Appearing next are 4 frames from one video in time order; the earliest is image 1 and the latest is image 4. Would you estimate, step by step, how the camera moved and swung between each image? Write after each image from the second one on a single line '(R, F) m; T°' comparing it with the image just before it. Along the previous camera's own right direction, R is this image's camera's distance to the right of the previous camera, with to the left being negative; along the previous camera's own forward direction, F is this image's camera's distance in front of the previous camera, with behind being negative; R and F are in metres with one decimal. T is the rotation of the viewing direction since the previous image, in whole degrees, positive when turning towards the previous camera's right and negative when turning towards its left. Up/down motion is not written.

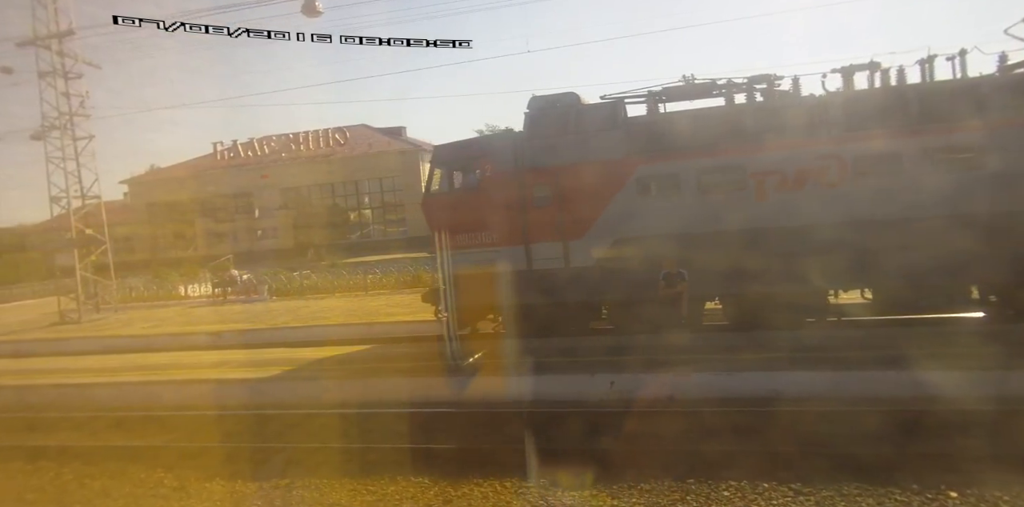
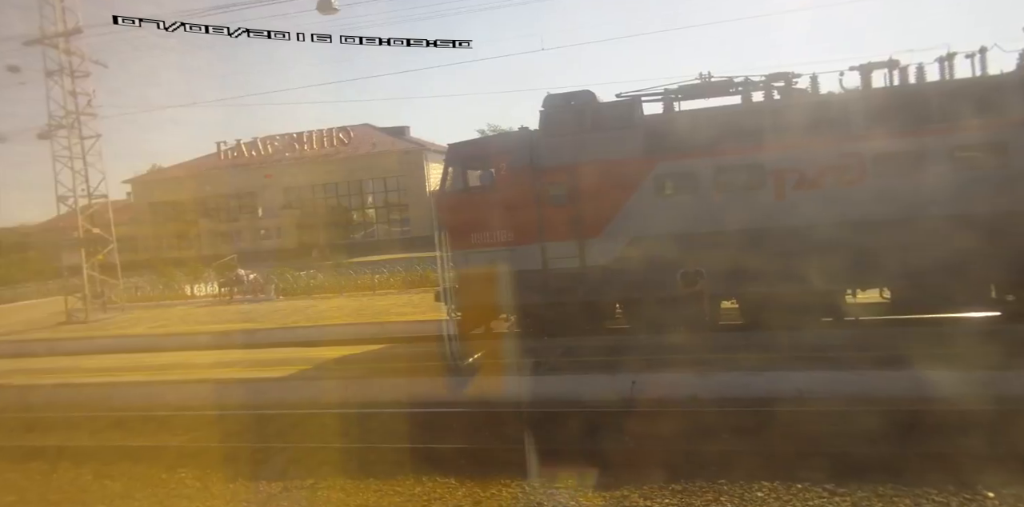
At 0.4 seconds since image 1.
(-0.7, +0.2) m; 0°
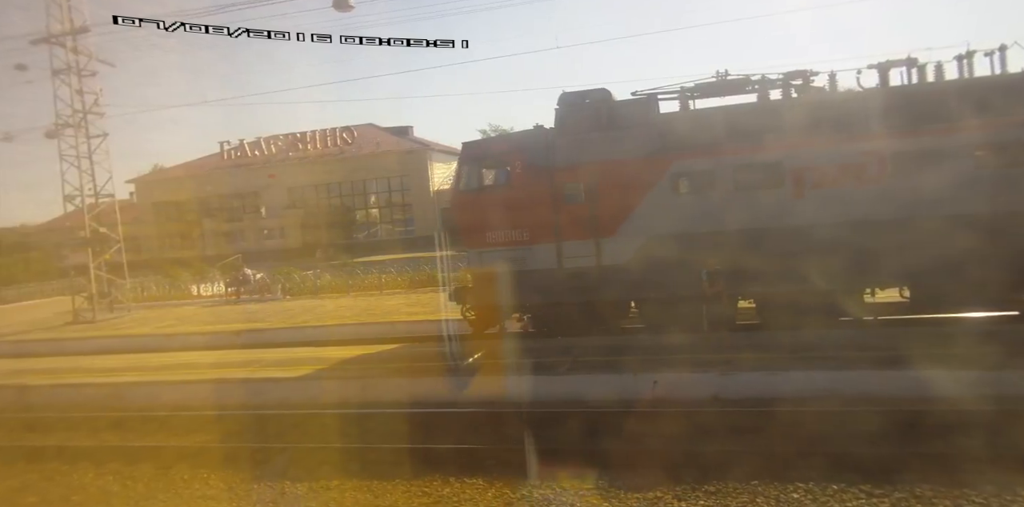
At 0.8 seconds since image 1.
(-0.7, +0.2) m; 0°
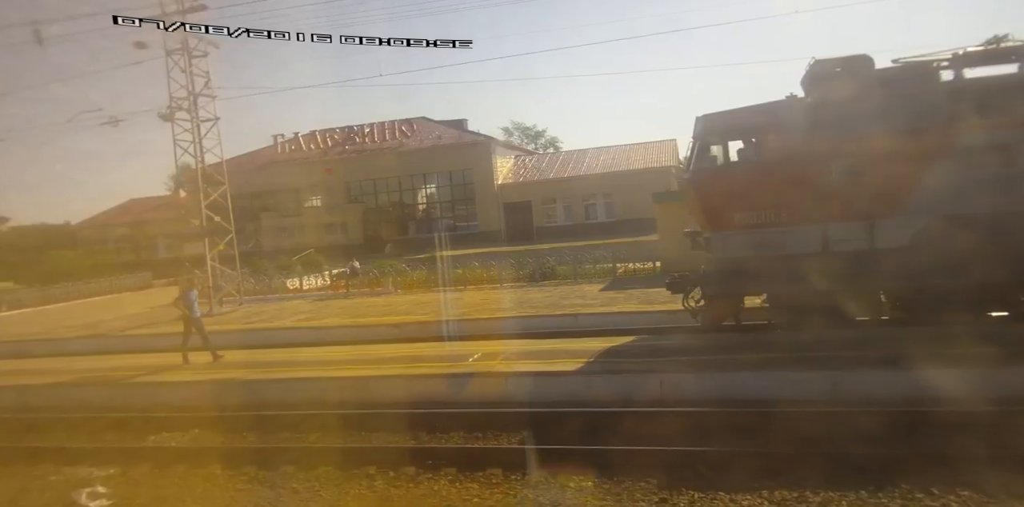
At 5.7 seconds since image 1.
(-1.6, +0.1) m; 0°
